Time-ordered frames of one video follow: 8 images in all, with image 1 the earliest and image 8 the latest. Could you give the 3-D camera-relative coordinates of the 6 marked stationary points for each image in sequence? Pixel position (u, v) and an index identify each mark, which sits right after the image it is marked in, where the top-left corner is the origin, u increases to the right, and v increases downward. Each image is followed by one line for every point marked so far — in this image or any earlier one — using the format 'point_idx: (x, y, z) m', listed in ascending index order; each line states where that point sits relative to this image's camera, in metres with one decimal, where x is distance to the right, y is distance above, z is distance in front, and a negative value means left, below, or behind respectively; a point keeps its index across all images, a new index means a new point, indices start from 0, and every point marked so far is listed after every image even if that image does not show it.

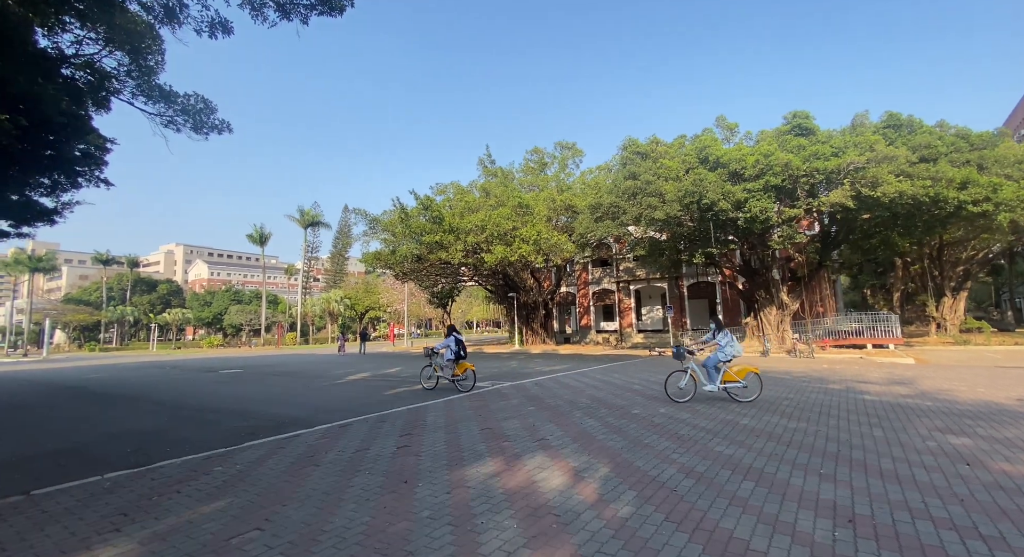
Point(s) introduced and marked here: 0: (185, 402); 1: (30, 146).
0: (-7.9, -3.0, +11.4) m
1: (-10.6, +2.9, +10.5) m
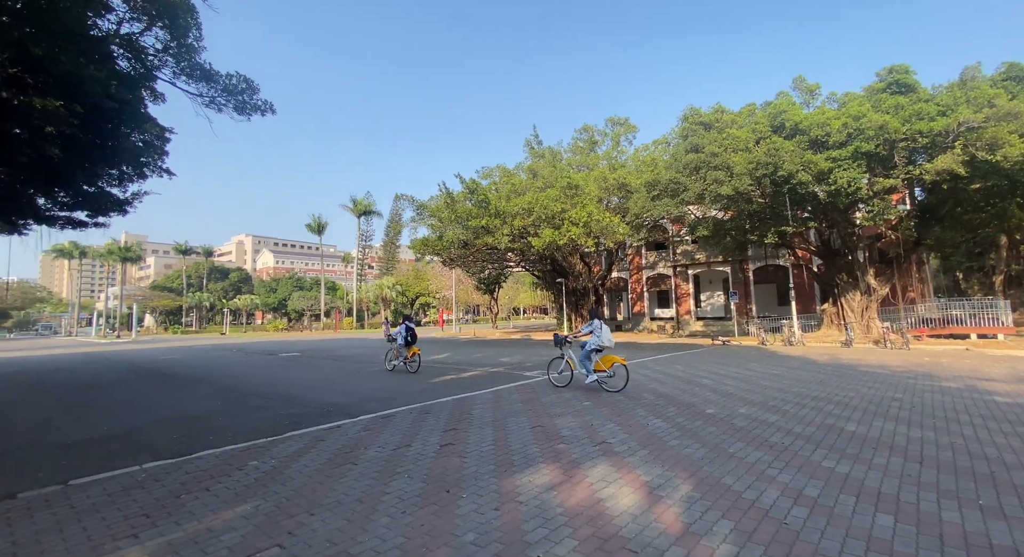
0: (-6.6, -2.6, +11.6) m
1: (-9.5, +3.2, +10.8) m
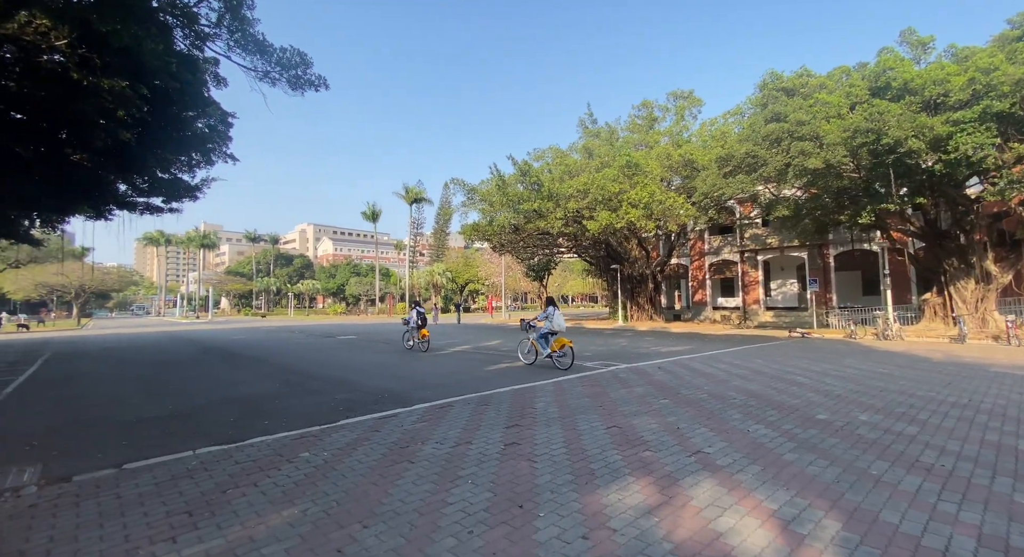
0: (-5.3, -2.2, +11.6) m
1: (-8.1, +3.6, +11.0) m
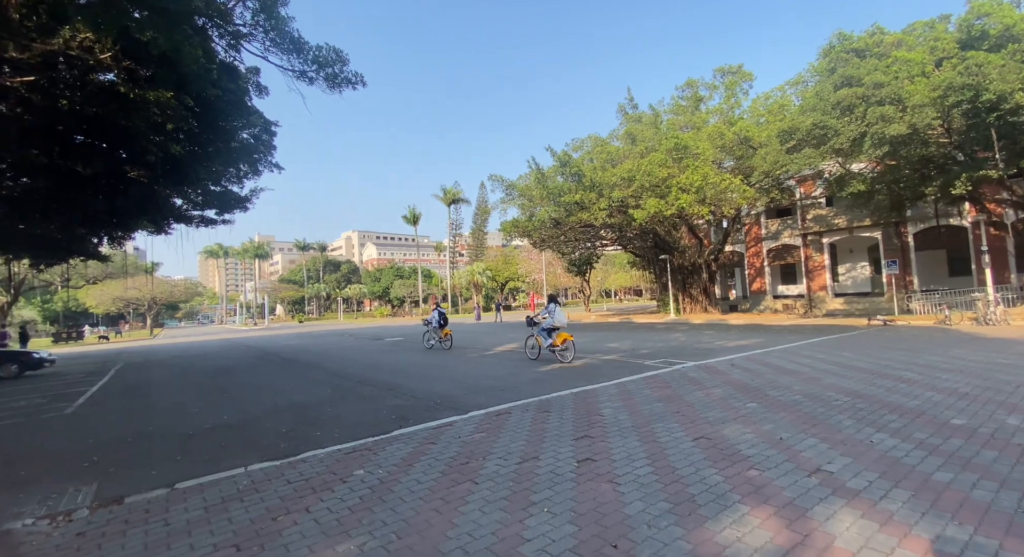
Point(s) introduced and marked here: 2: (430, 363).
0: (-4.0, -2.3, +11.6) m
1: (-7.1, +3.4, +11.1) m
2: (-2.0, -2.1, +11.8) m
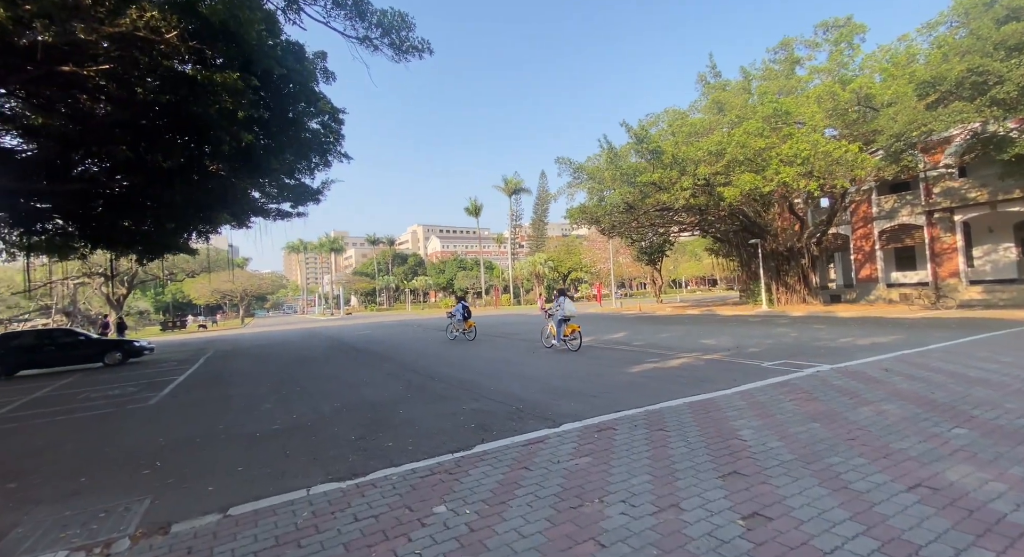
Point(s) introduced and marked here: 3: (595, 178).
0: (-2.2, -2.1, +11.0) m
1: (-5.4, +3.6, +10.9) m
2: (-0.2, -1.9, +11.0) m
3: (+3.3, +4.0, +18.9) m
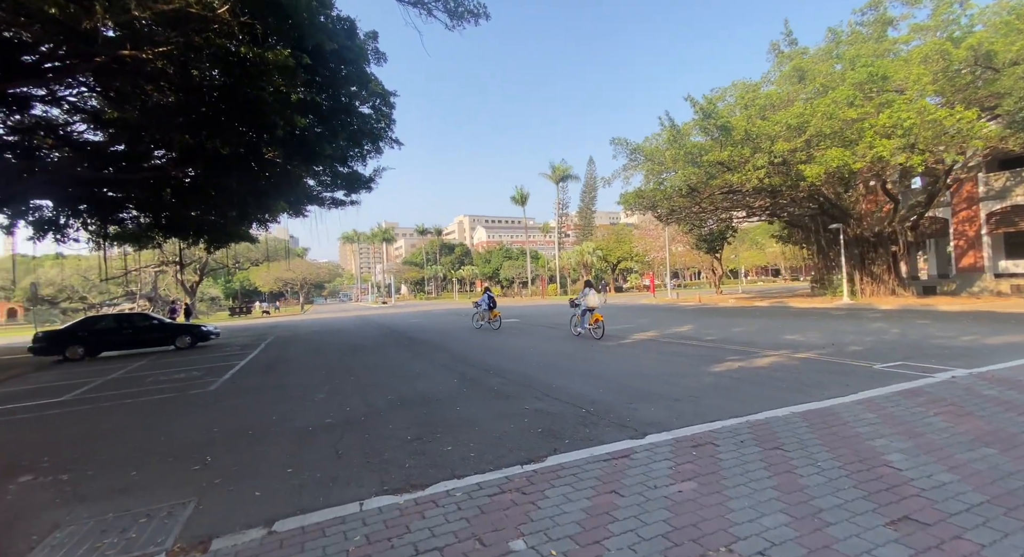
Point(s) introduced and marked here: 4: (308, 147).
0: (-0.9, -1.8, +10.5) m
1: (-4.1, +3.9, +10.6) m
2: (+1.1, -1.6, +10.3) m
3: (+5.4, +4.5, +17.7) m
4: (-4.9, +3.1, +11.3) m
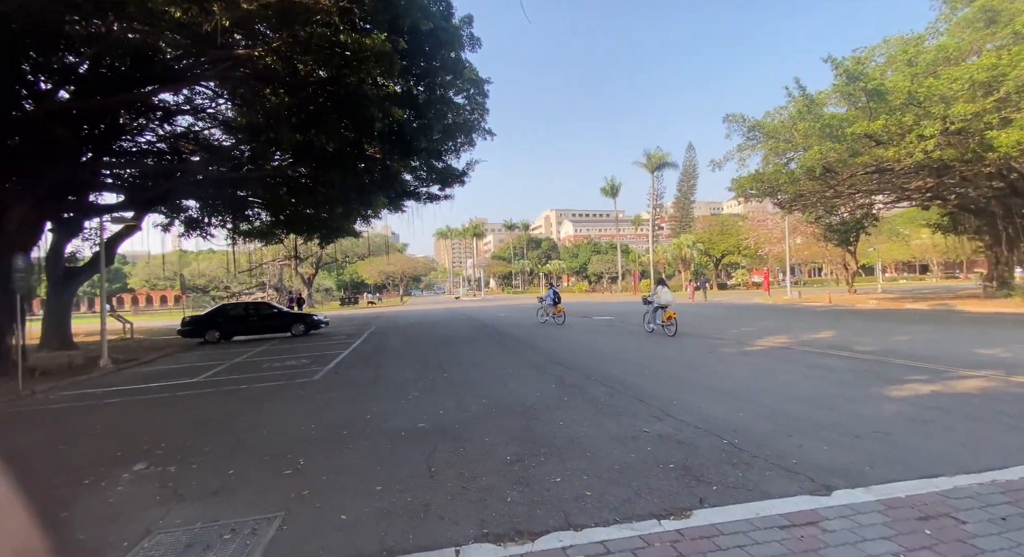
0: (+1.2, -1.7, +9.7) m
1: (-1.9, +4.0, +10.3) m
2: (+3.1, -1.5, +9.1) m
3: (+8.7, +4.6, +15.5) m
4: (-2.6, +3.3, +11.2) m
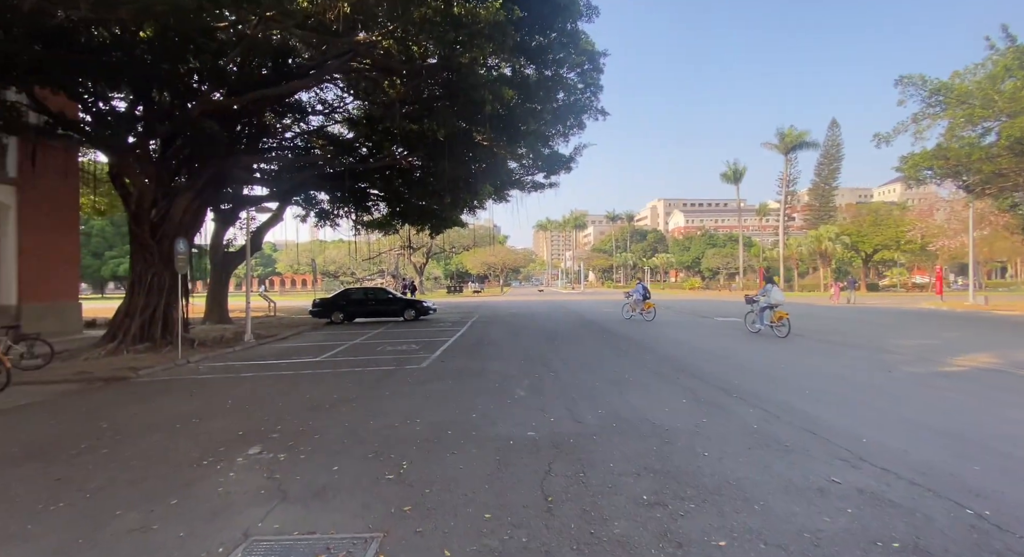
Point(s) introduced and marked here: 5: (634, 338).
0: (+3.3, -1.6, +8.4) m
1: (+0.5, +4.2, +9.6) m
2: (+5.0, -1.5, +7.5) m
3: (+12.1, +4.6, +12.4) m
4: (+0.1, +3.5, +10.6) m
5: (+3.3, -1.7, +13.1) m
